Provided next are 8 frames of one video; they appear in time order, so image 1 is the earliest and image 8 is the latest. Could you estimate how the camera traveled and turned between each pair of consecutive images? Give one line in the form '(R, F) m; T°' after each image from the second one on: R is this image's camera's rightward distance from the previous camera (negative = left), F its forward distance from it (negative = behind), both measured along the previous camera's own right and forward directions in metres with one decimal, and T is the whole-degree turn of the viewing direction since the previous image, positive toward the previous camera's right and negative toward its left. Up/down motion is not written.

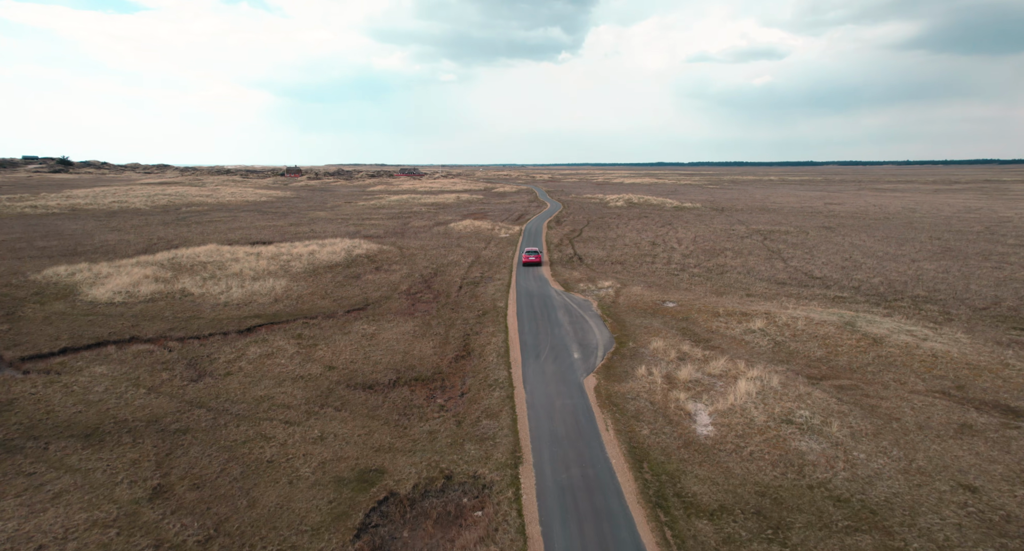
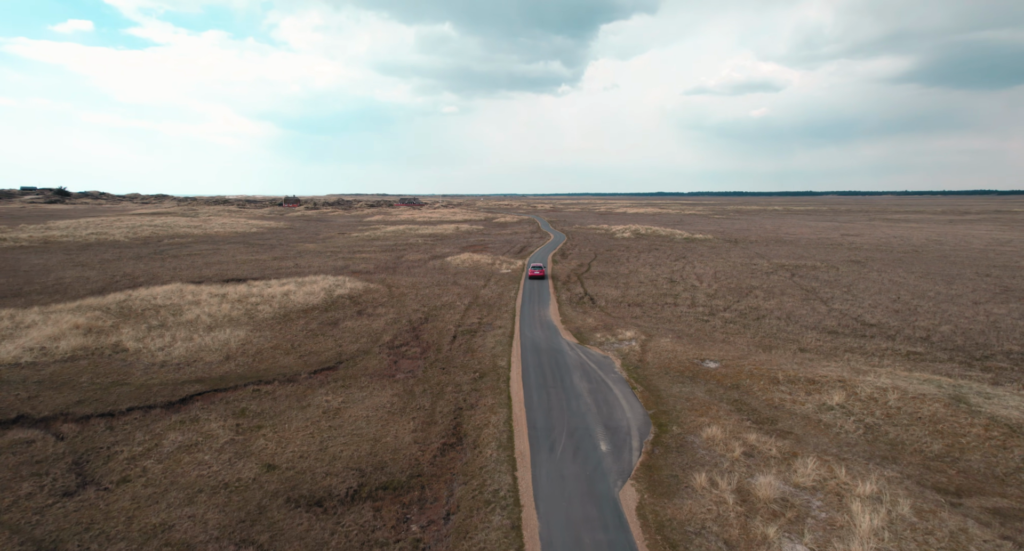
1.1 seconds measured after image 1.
(-0.2, +5.7) m; 0°
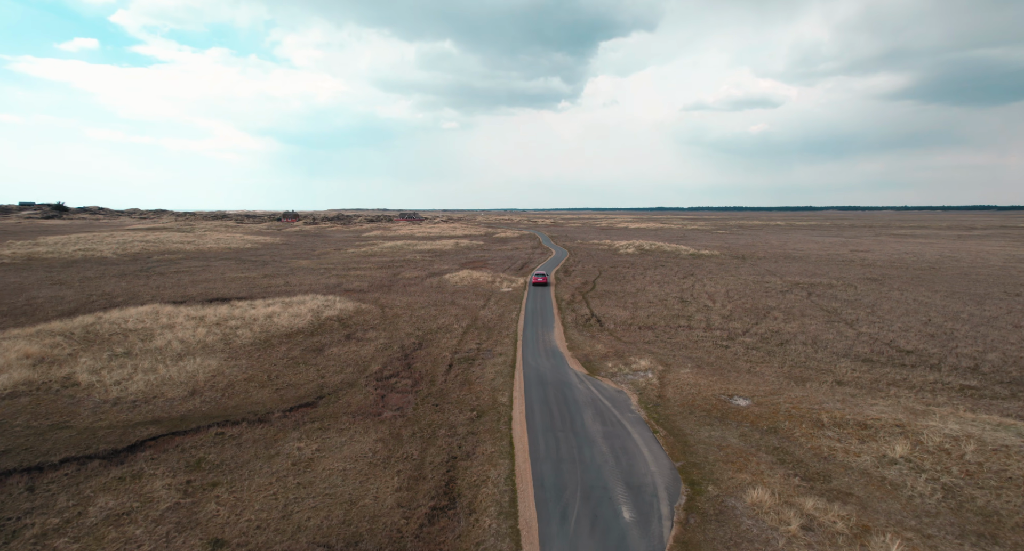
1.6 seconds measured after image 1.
(-0.1, +2.9) m; 0°
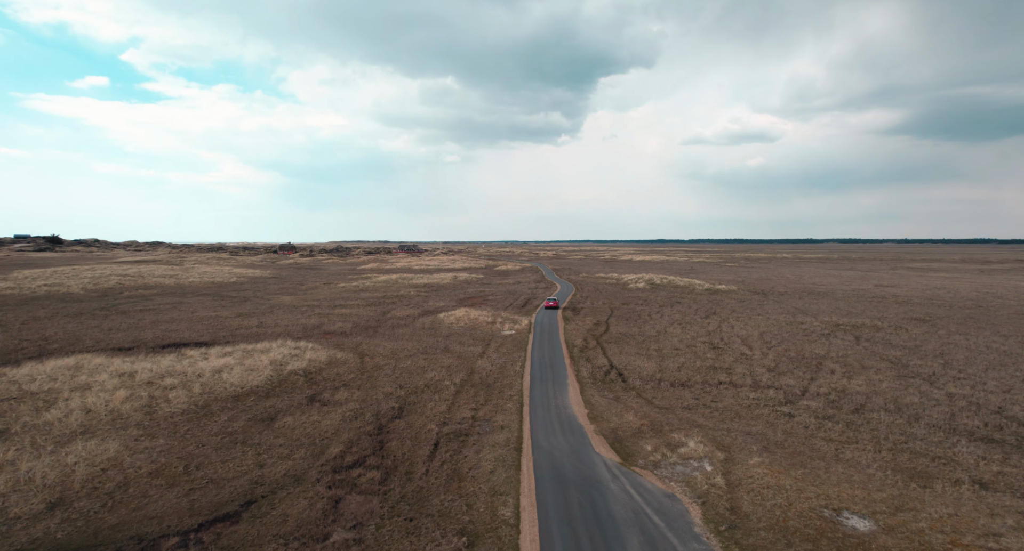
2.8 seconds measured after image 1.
(-0.2, +6.8) m; 0°
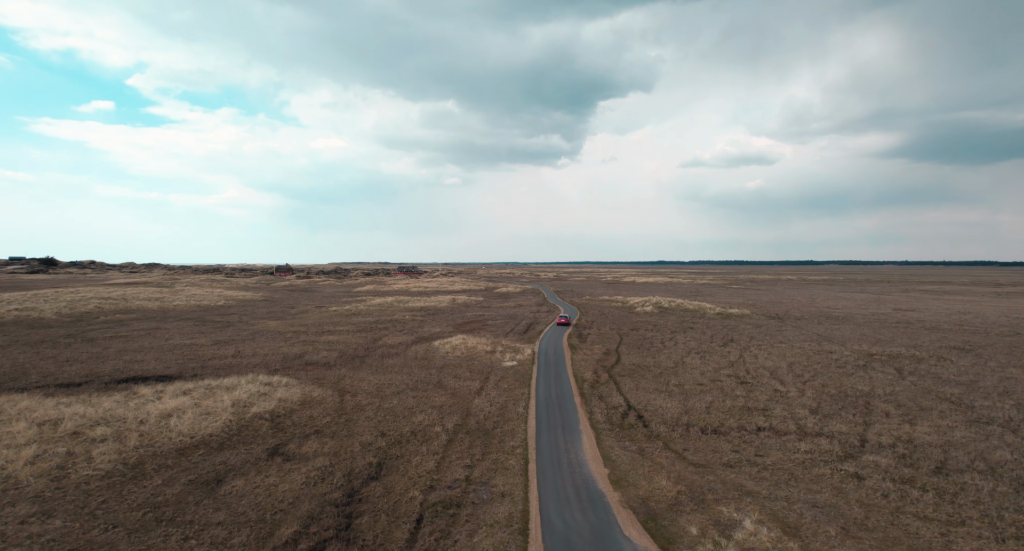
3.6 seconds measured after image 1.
(-0.1, +4.6) m; 0°
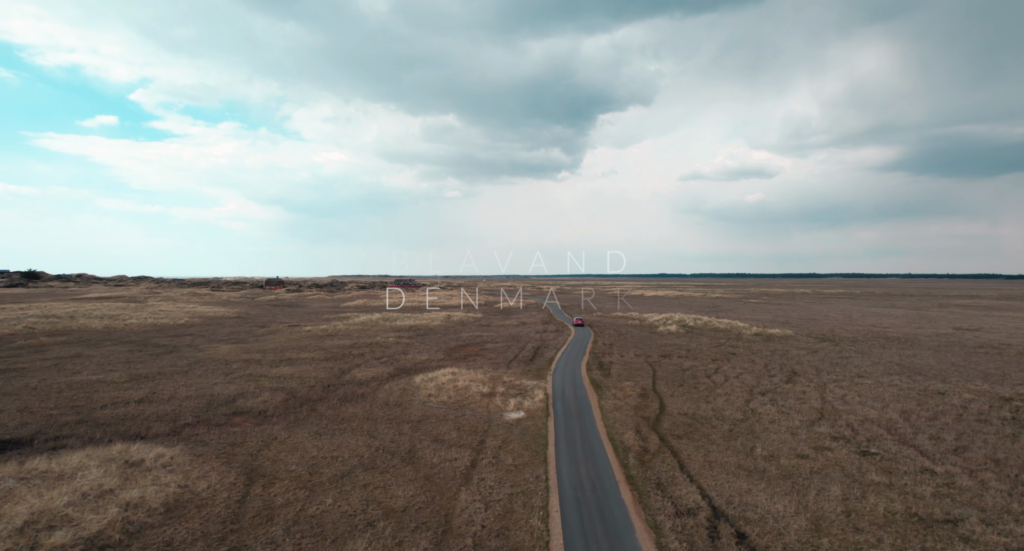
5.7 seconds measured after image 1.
(-0.3, +12.7) m; 0°
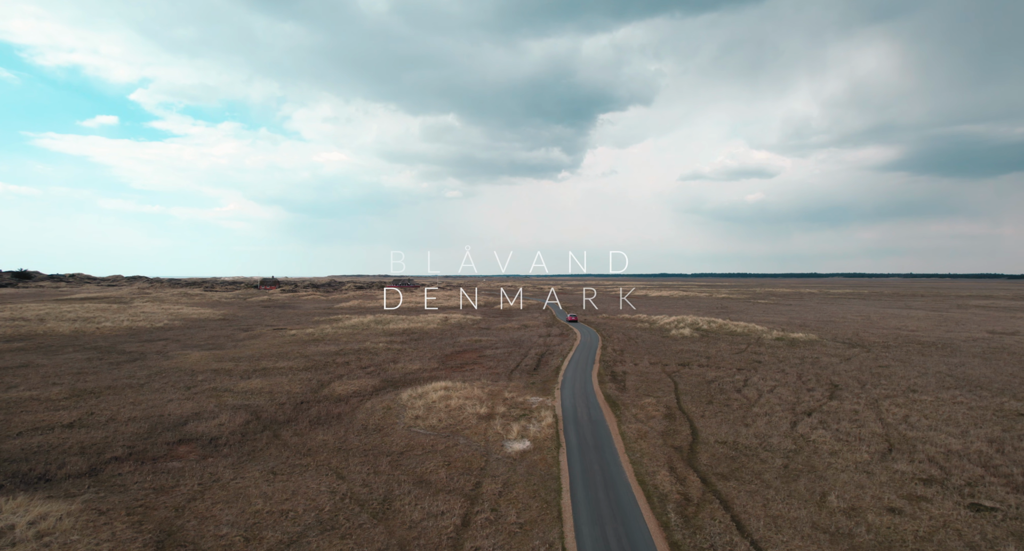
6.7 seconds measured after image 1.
(-0.1, +5.9) m; 0°
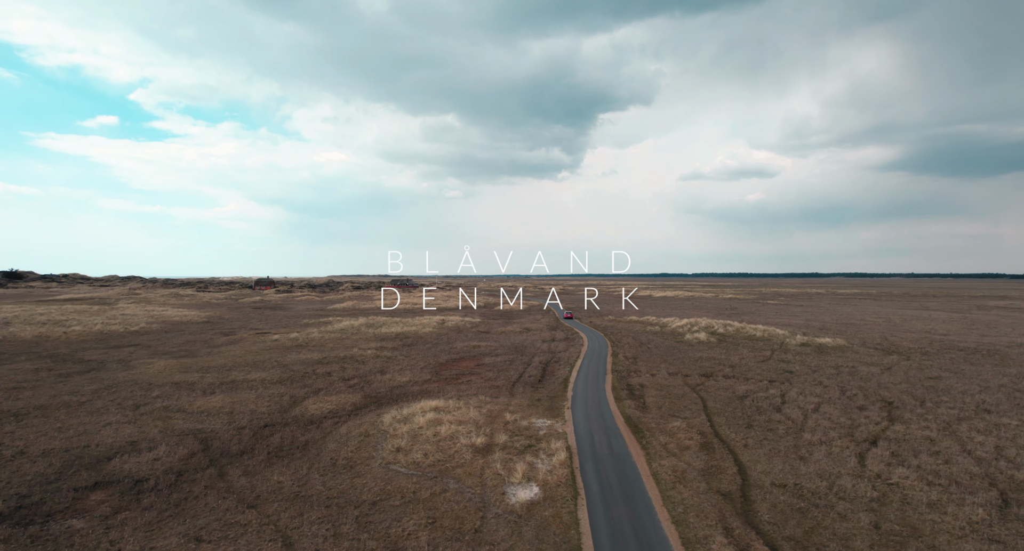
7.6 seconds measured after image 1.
(-0.1, +6.0) m; 0°
